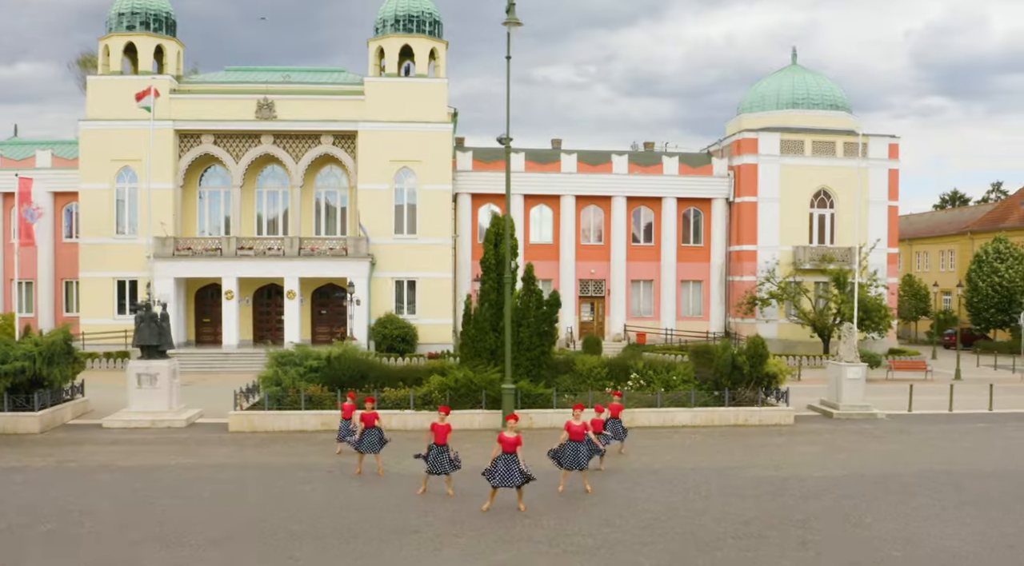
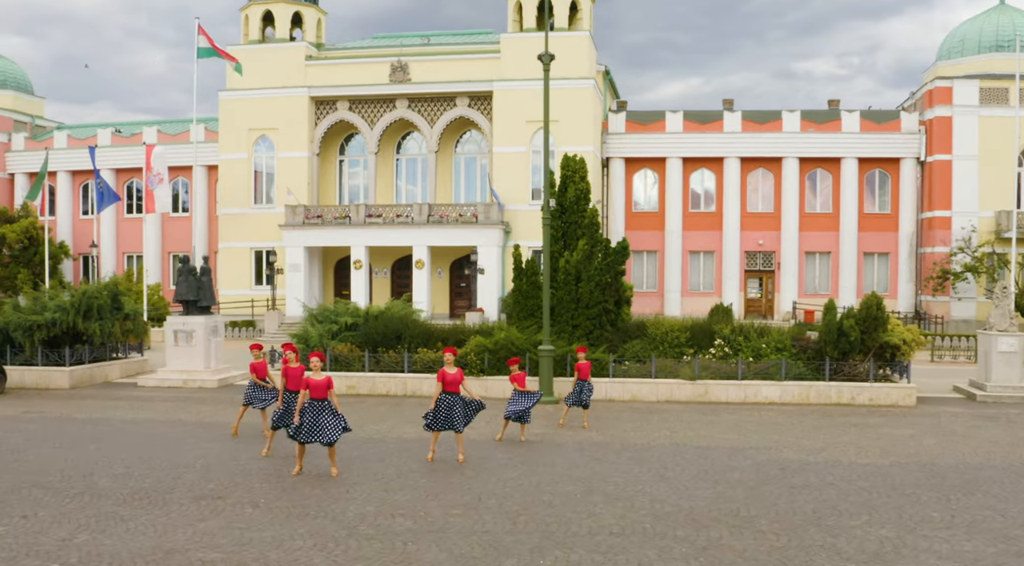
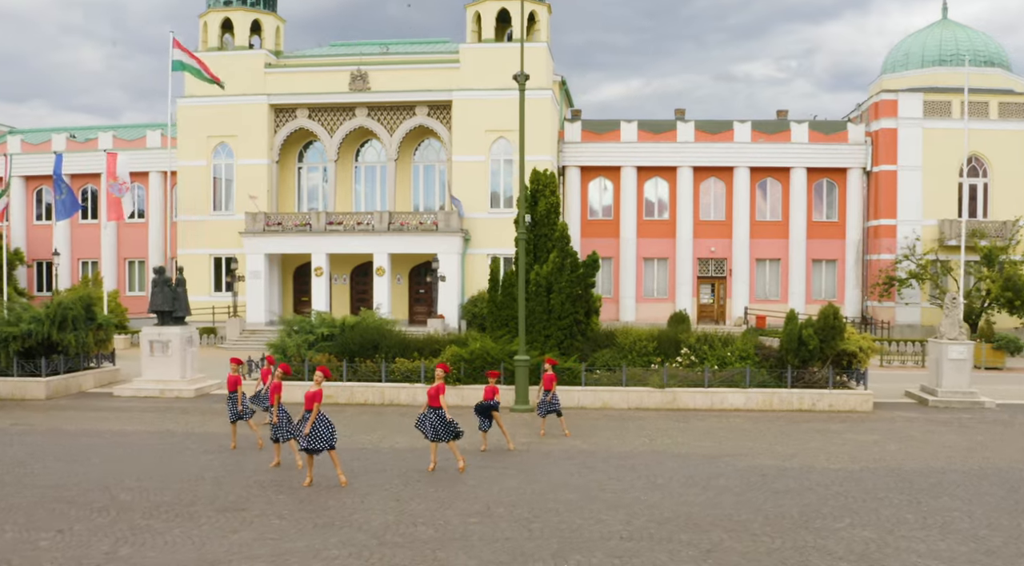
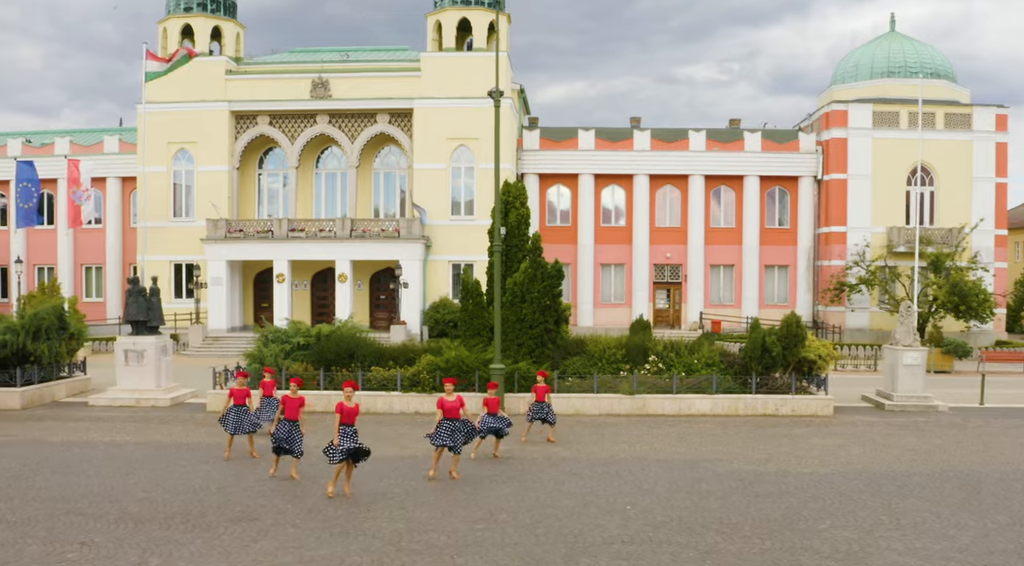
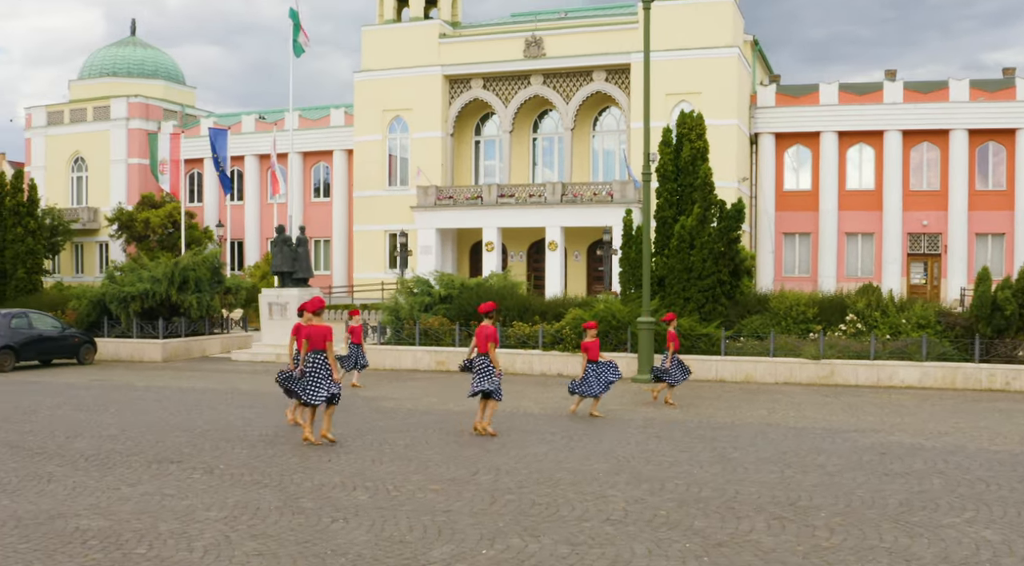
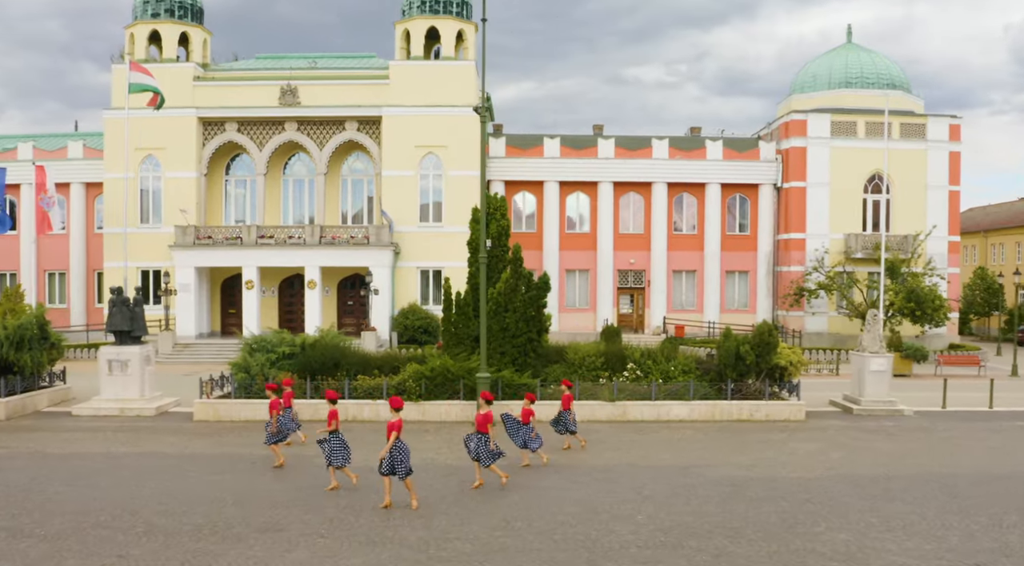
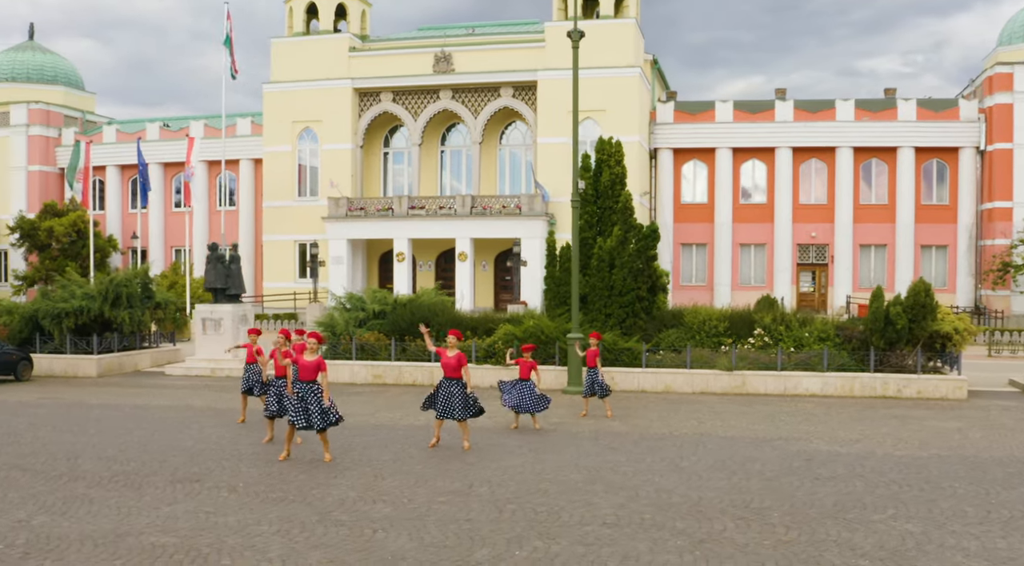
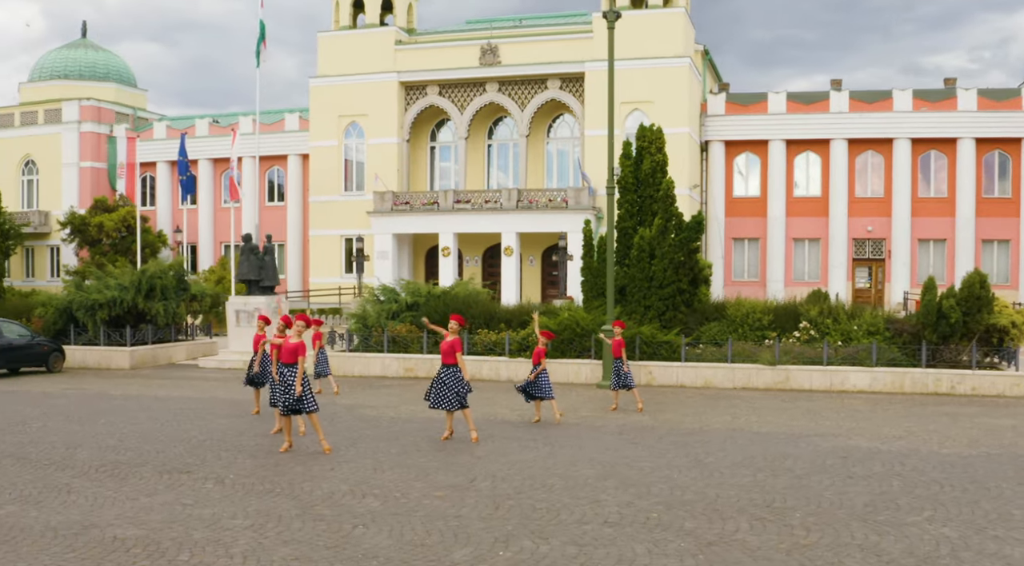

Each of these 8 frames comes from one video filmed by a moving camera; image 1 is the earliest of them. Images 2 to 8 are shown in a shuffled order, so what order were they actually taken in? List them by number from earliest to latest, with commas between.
6, 4, 3, 2, 7, 8, 5
